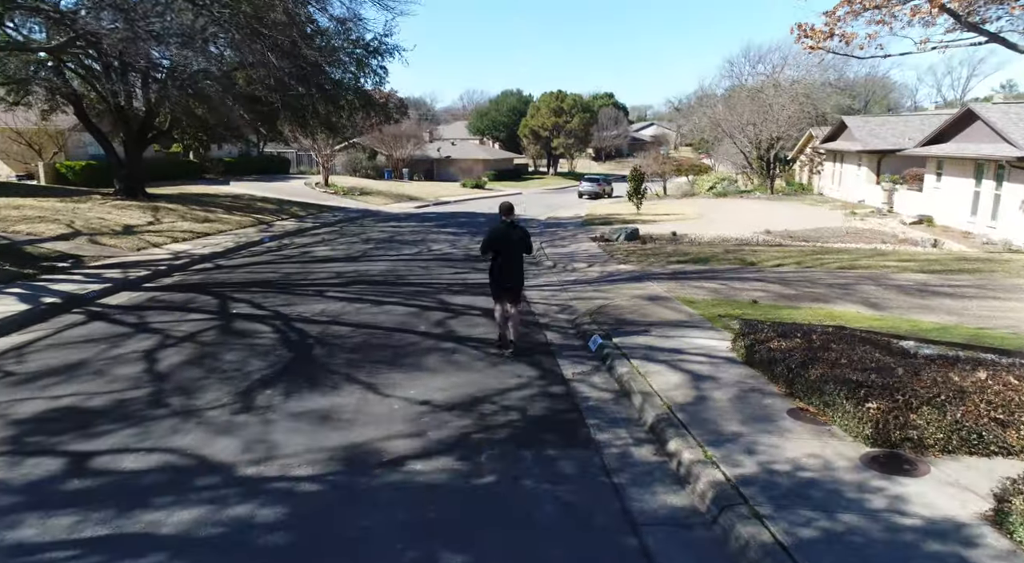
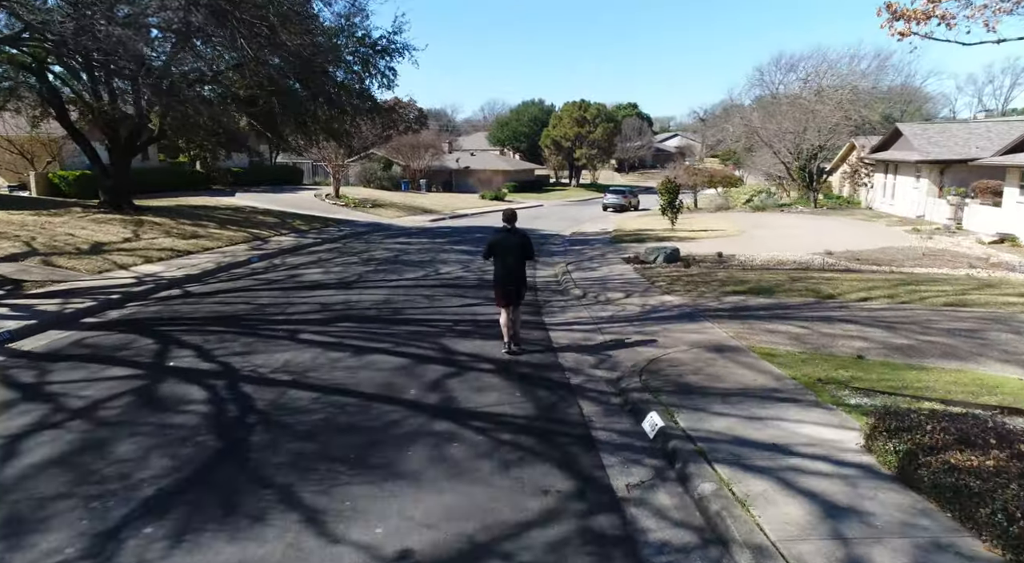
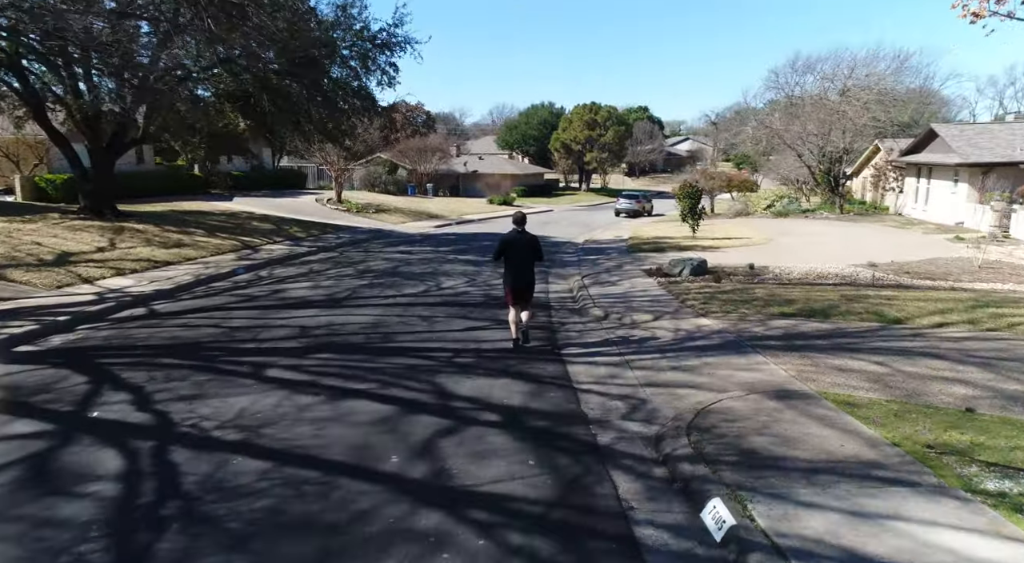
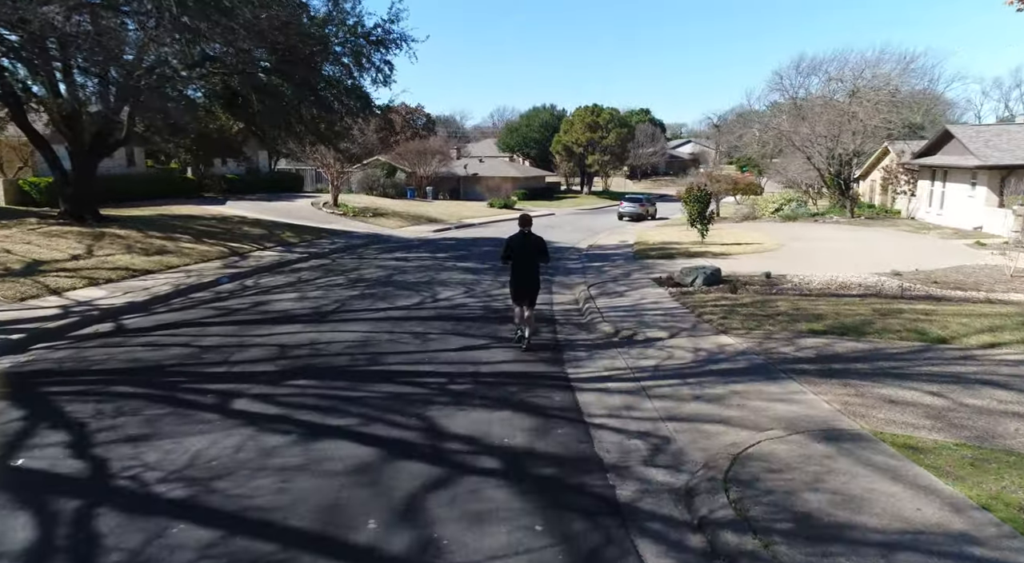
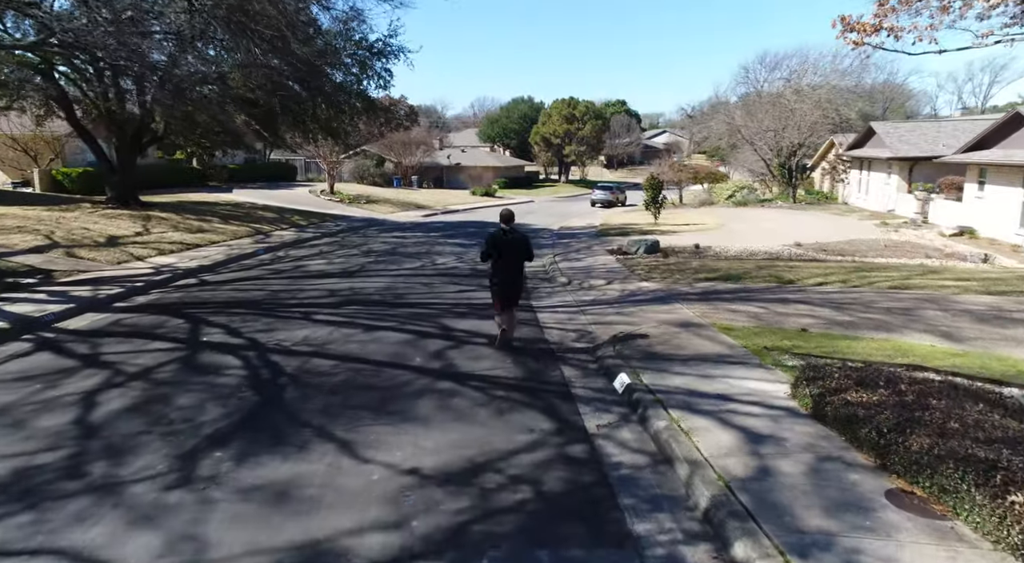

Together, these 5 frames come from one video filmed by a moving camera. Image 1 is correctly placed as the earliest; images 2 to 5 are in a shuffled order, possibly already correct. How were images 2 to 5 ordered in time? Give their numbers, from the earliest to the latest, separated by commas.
5, 2, 3, 4
